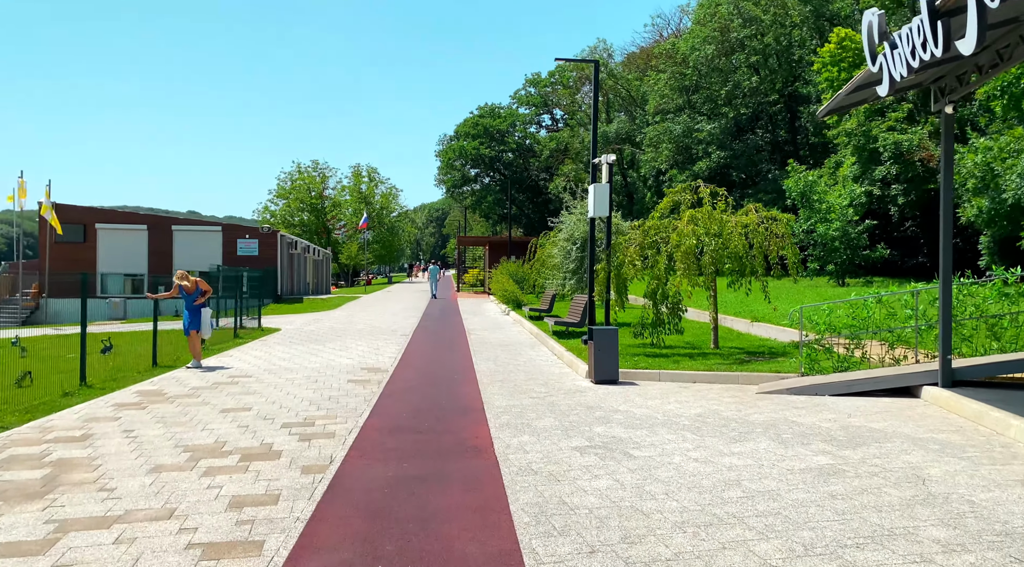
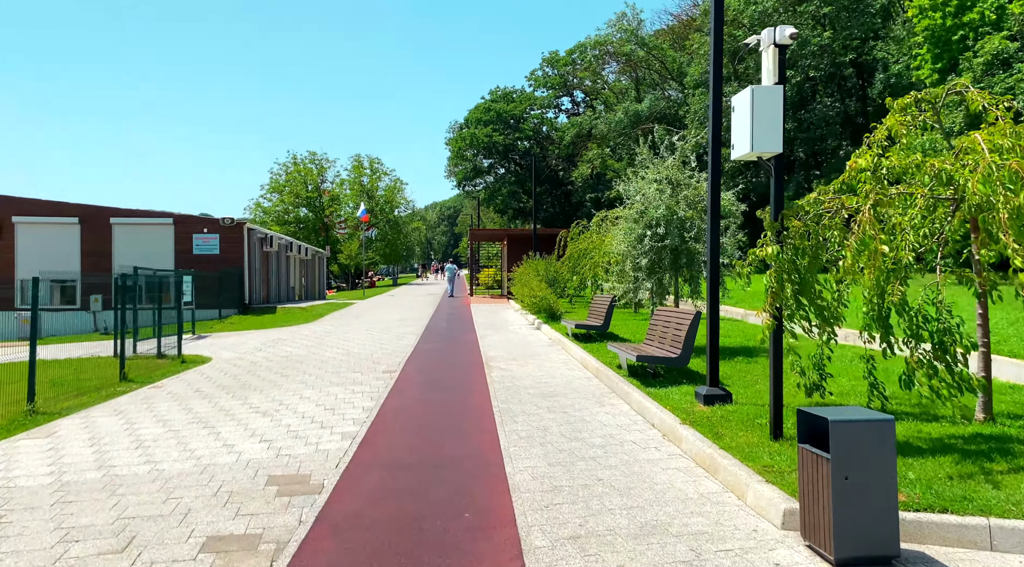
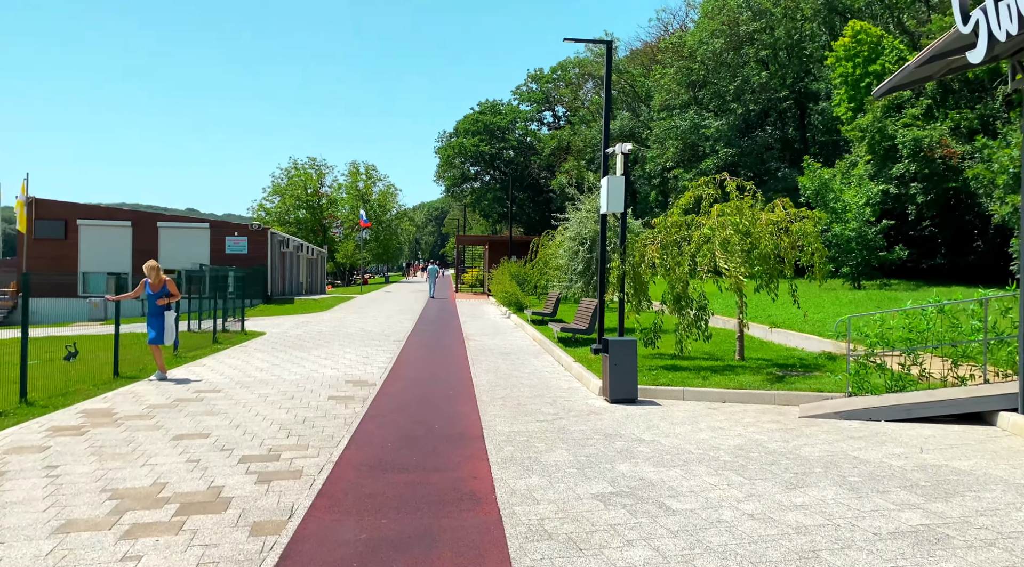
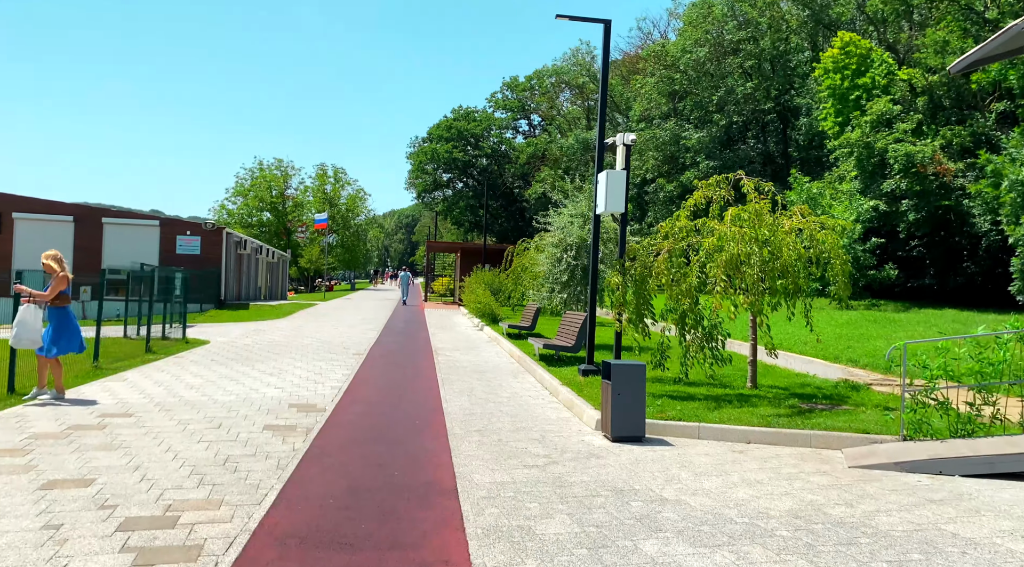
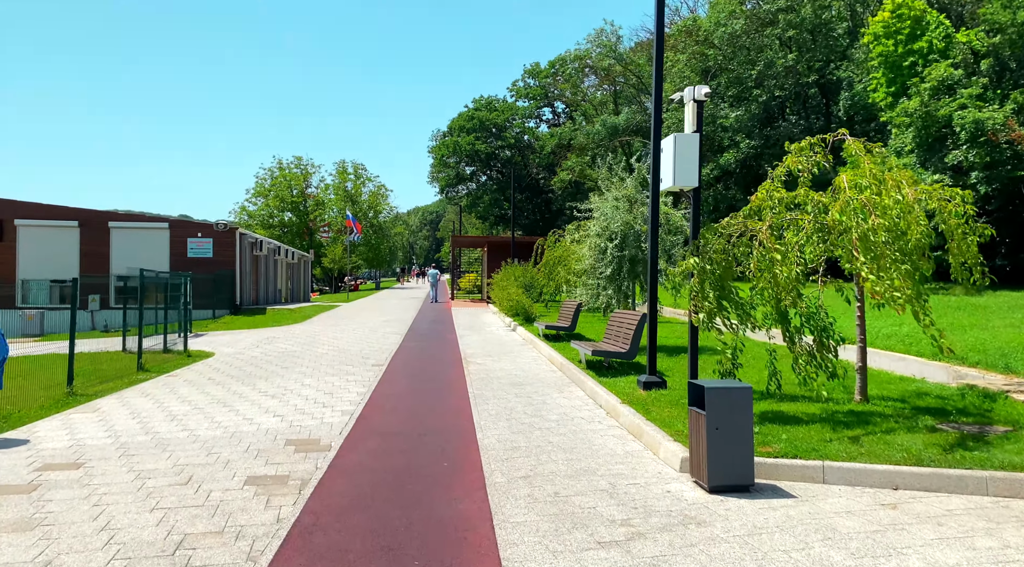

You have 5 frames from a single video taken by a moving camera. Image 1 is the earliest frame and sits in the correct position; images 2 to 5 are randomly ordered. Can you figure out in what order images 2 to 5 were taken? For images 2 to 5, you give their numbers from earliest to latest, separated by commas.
3, 4, 5, 2
